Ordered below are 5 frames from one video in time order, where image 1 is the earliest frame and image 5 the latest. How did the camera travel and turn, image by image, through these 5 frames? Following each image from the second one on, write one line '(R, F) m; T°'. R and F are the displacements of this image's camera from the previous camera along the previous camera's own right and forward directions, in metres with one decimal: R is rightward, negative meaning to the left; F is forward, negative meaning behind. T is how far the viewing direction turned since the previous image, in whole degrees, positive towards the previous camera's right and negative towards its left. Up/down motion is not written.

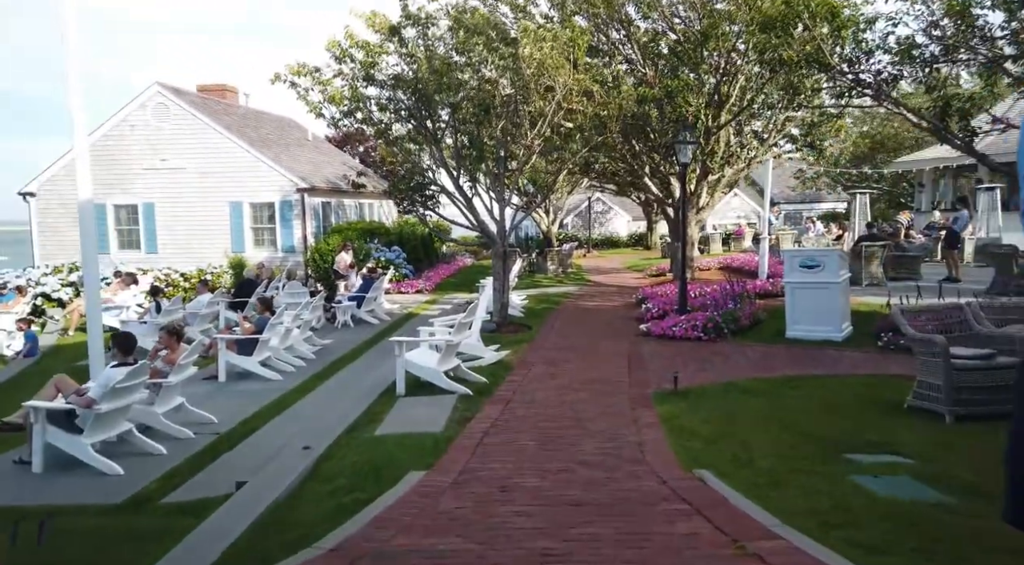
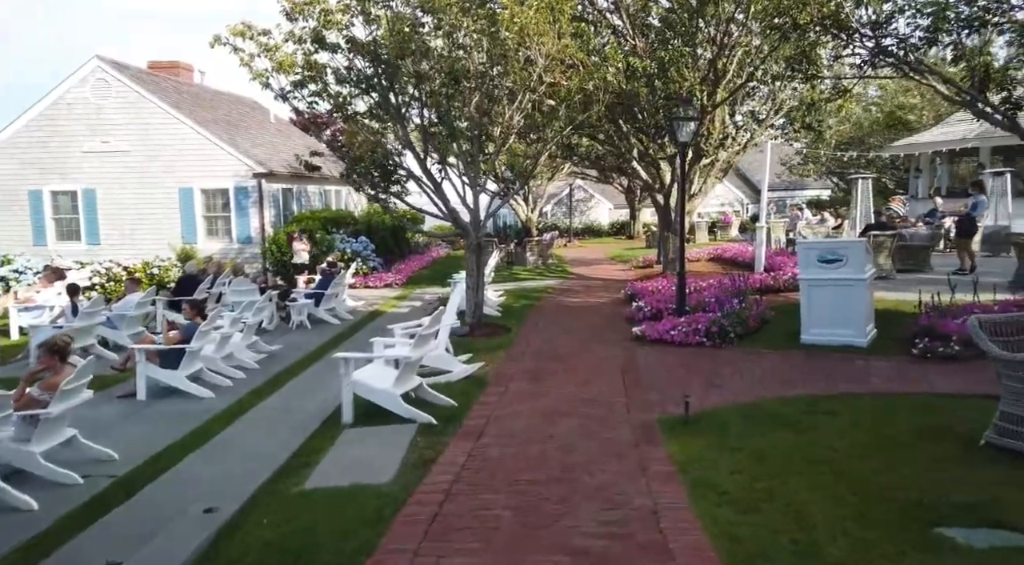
(0.0, +1.0) m; +2°
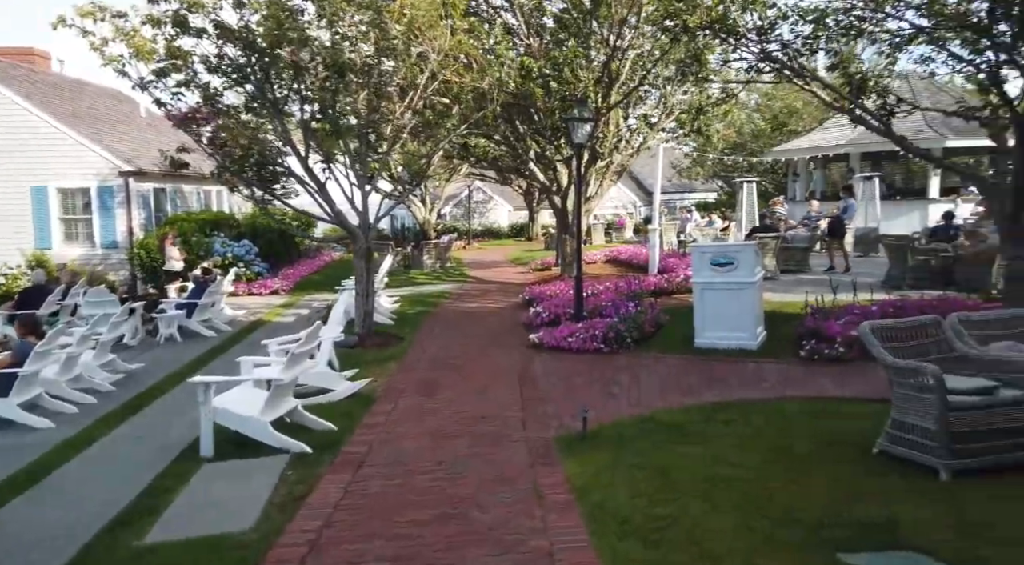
(+0.1, +0.3) m; +8°
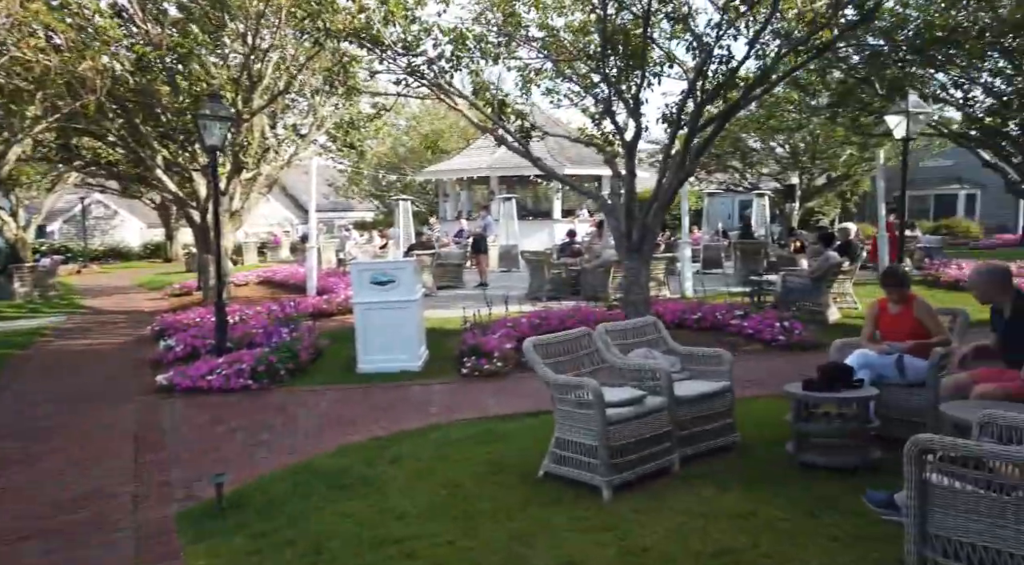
(+0.2, +0.7) m; +26°
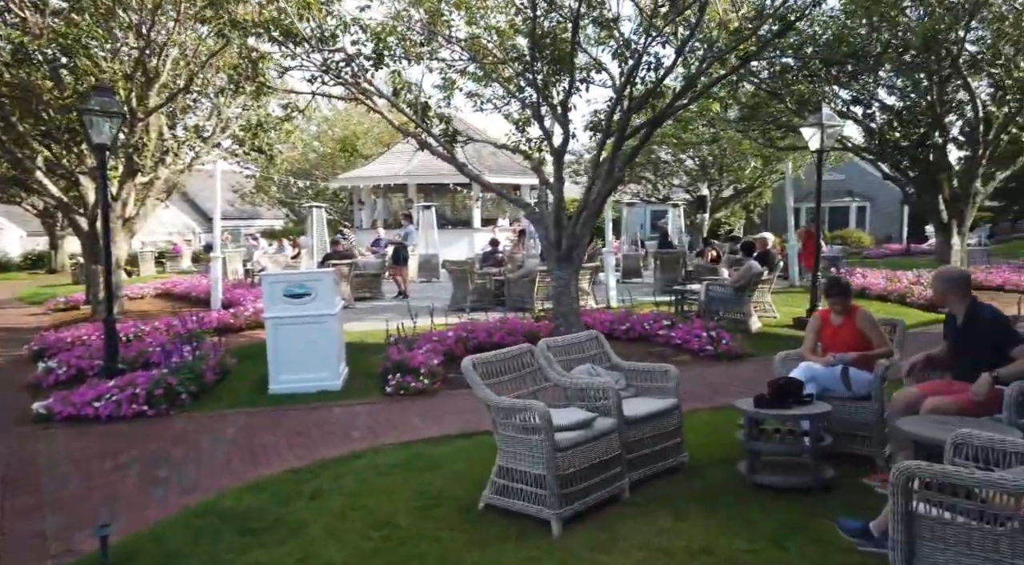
(-0.2, +0.5) m; +7°
